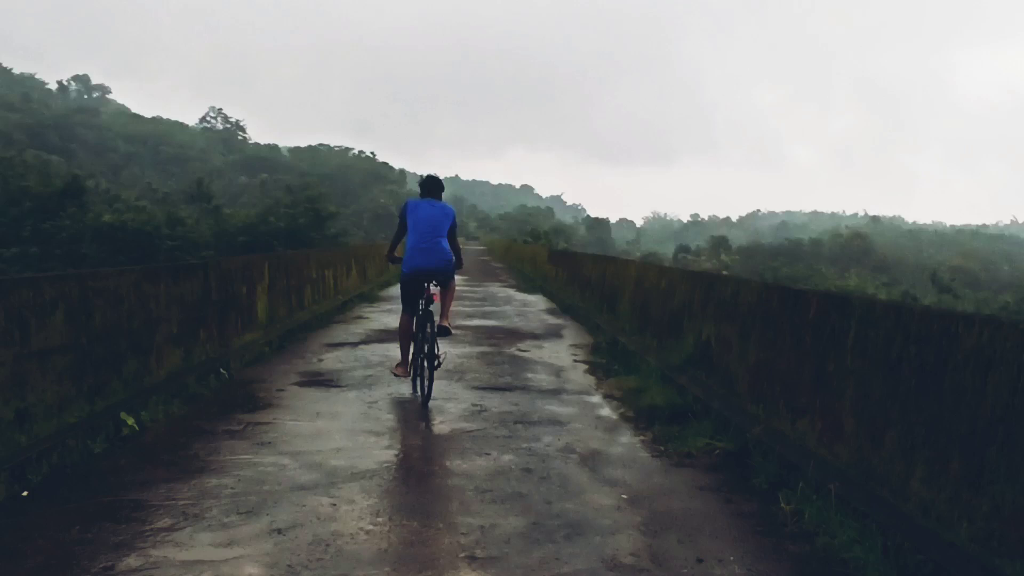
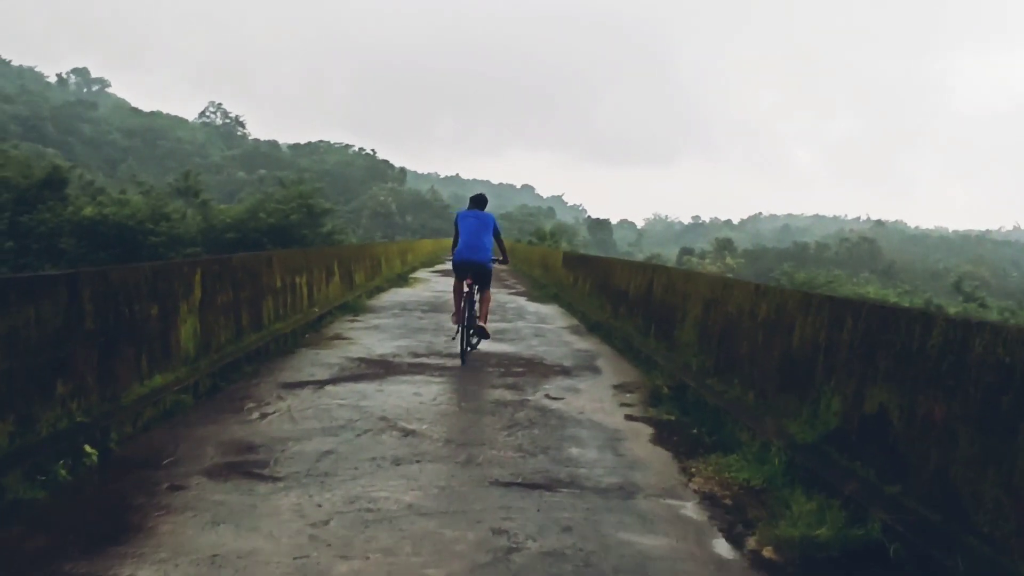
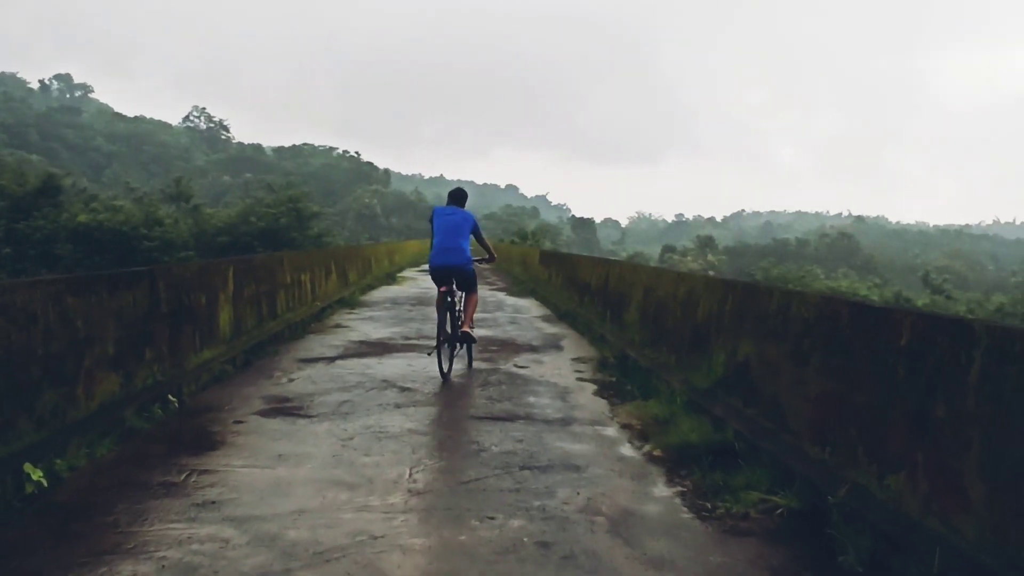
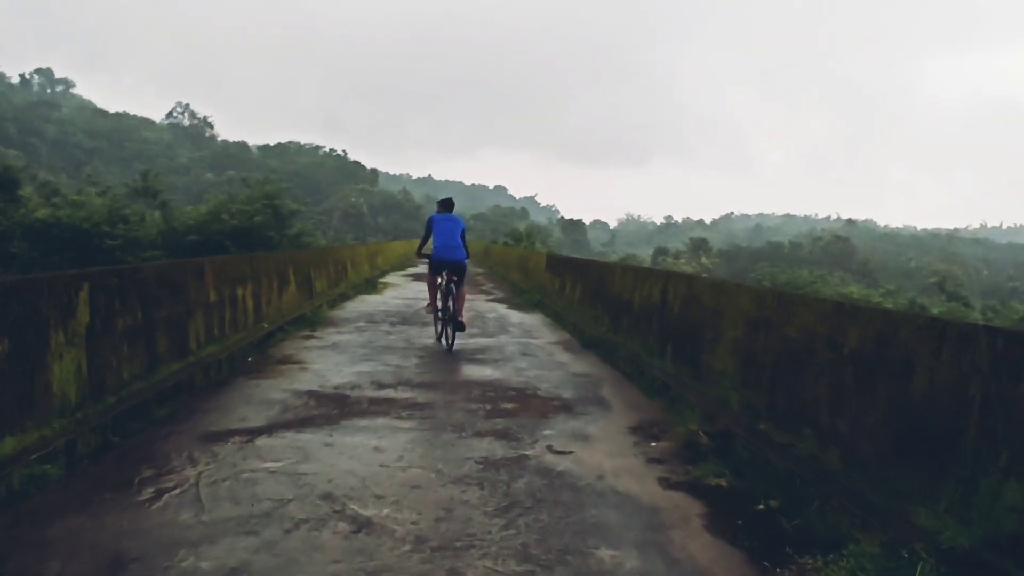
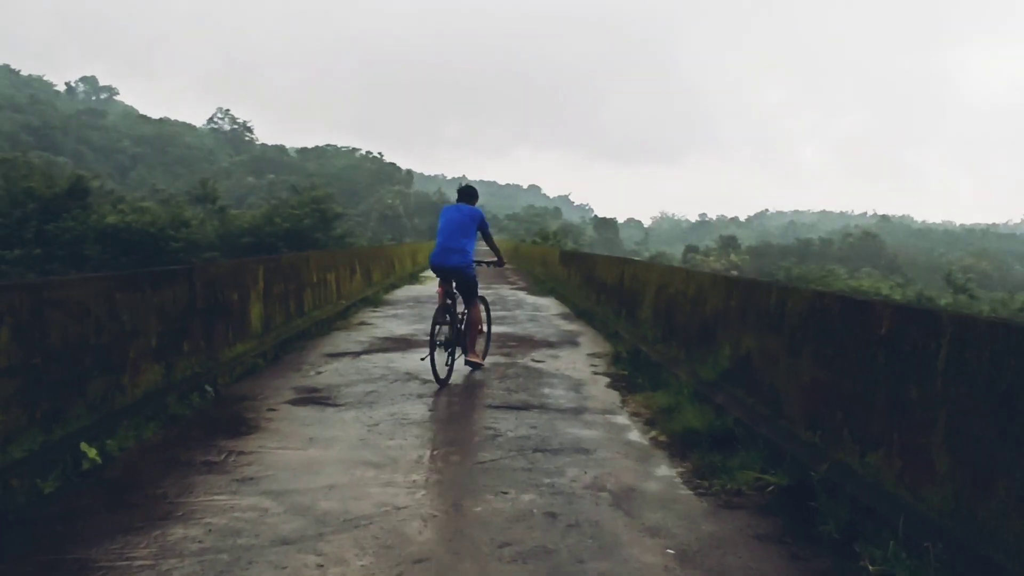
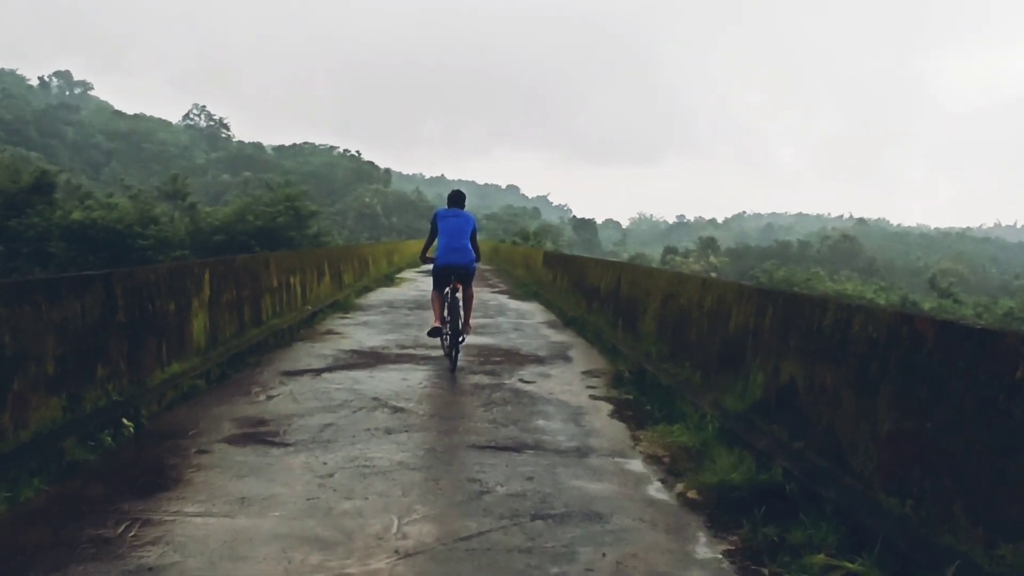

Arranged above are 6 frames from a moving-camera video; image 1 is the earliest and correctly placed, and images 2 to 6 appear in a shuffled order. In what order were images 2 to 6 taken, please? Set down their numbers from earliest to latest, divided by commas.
5, 3, 6, 2, 4
